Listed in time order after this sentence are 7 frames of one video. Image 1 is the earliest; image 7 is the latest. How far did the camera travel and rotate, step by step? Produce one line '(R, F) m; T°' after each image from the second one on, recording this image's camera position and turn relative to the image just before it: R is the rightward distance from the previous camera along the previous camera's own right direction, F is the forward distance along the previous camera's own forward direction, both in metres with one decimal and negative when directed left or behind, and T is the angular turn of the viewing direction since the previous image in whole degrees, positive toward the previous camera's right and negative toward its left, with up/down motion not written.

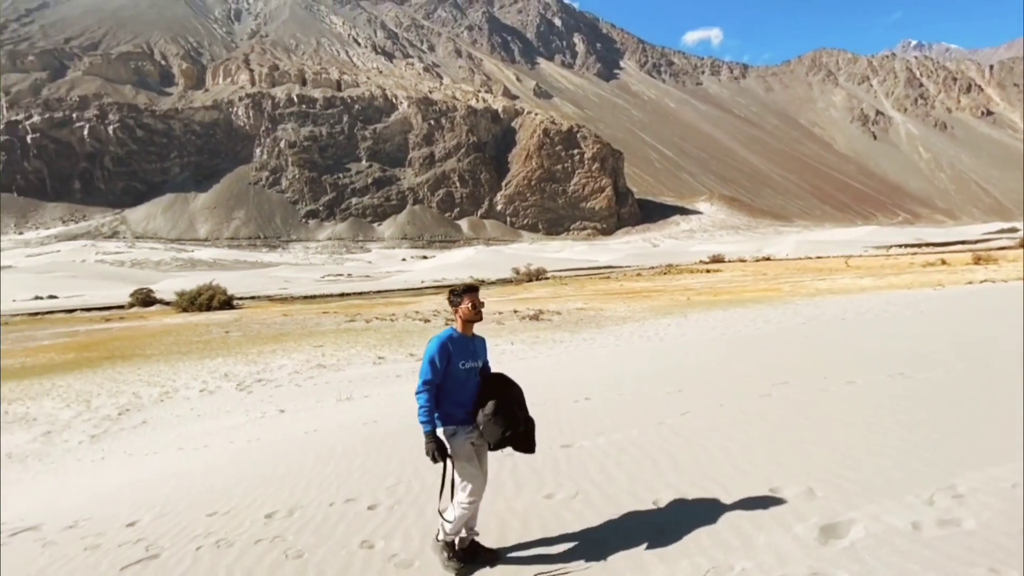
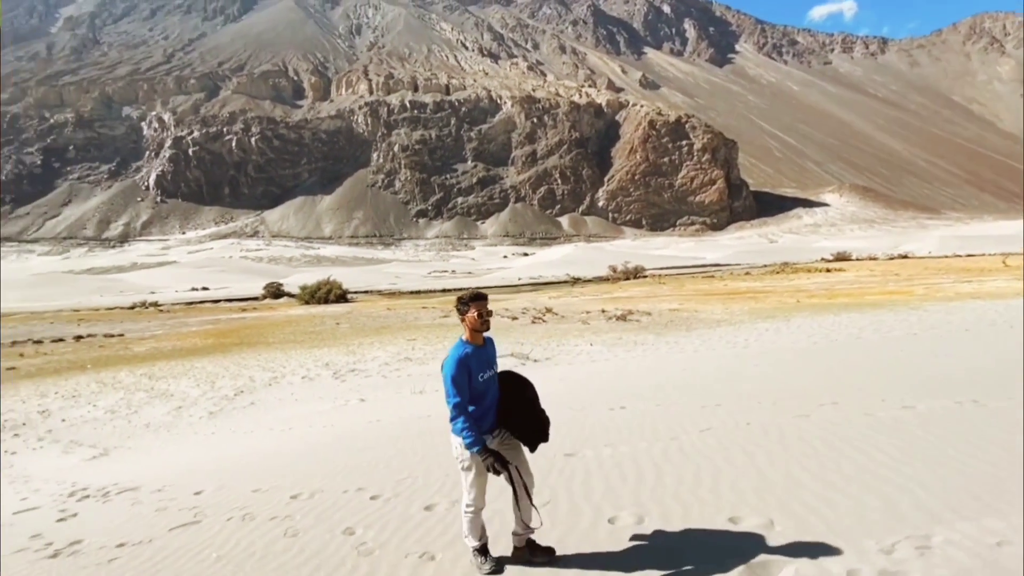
(+0.8, -0.1) m; -11°
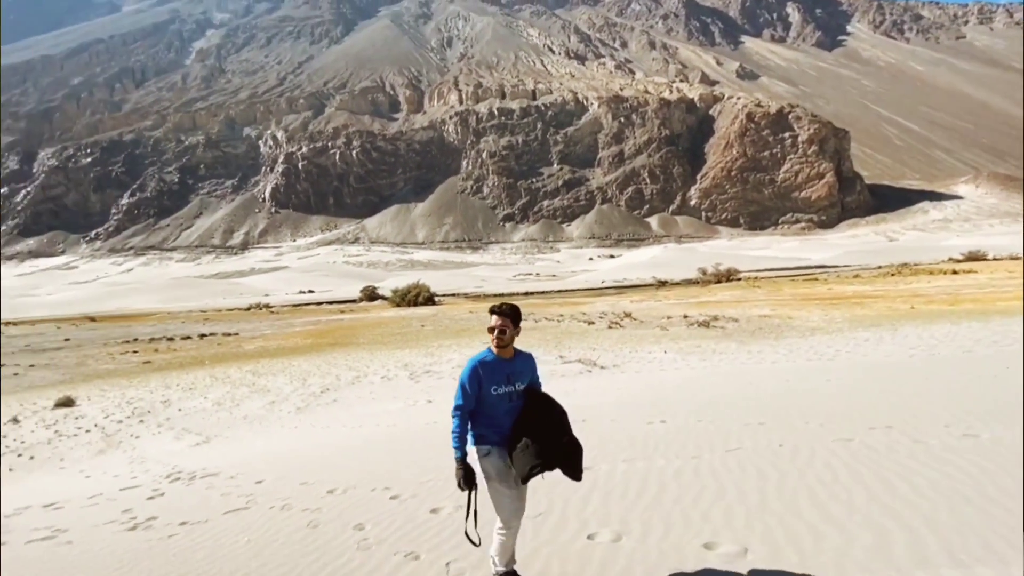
(+0.6, -0.1) m; -10°
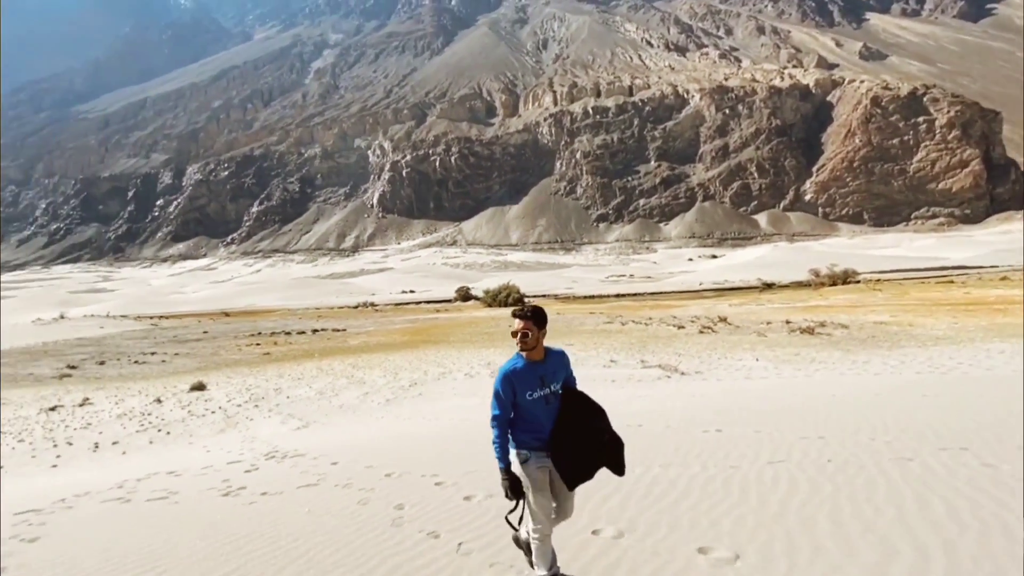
(+0.5, -0.2) m; -10°
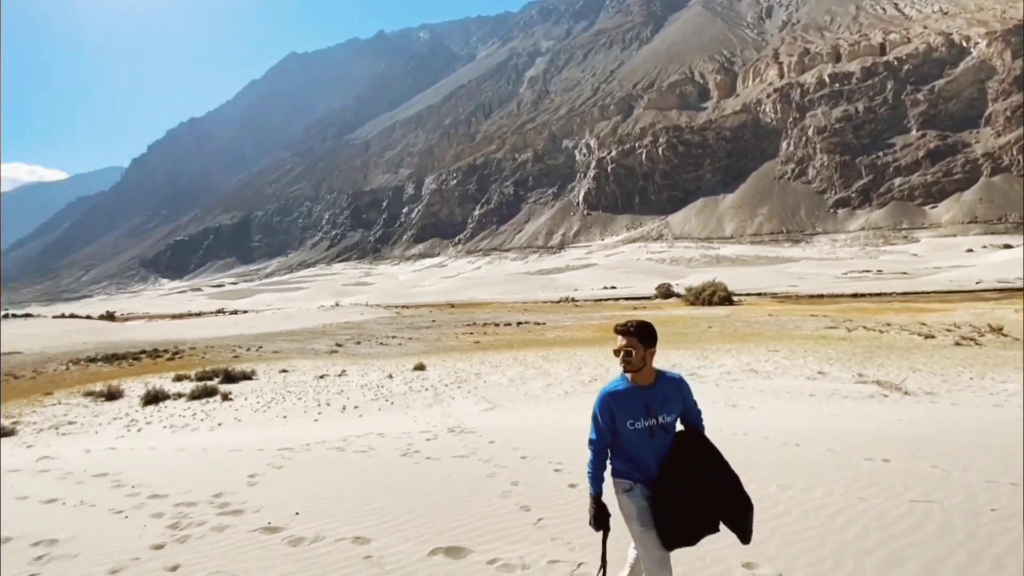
(+0.9, -0.3) m; -22°
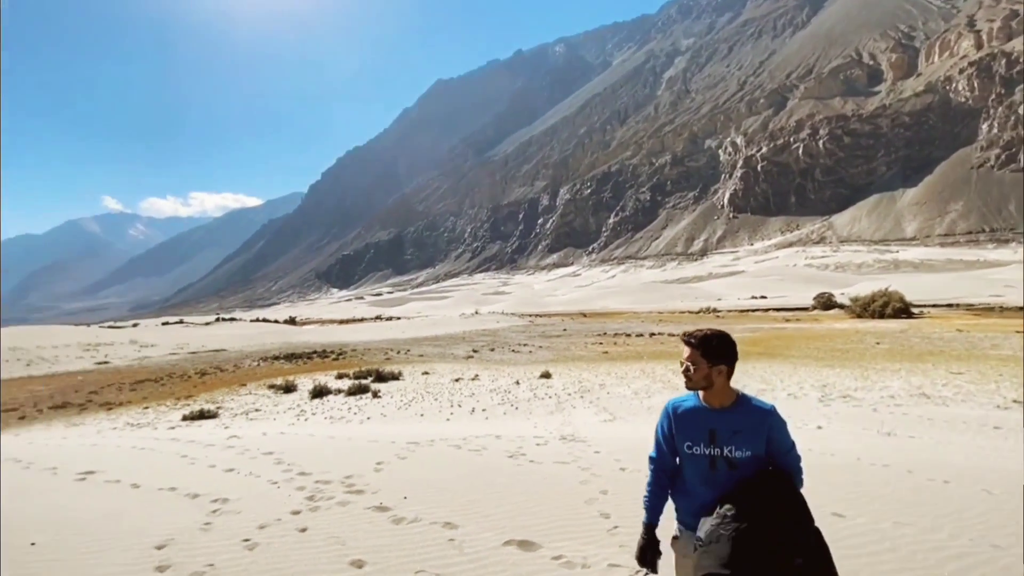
(+0.4, -0.2) m; -15°
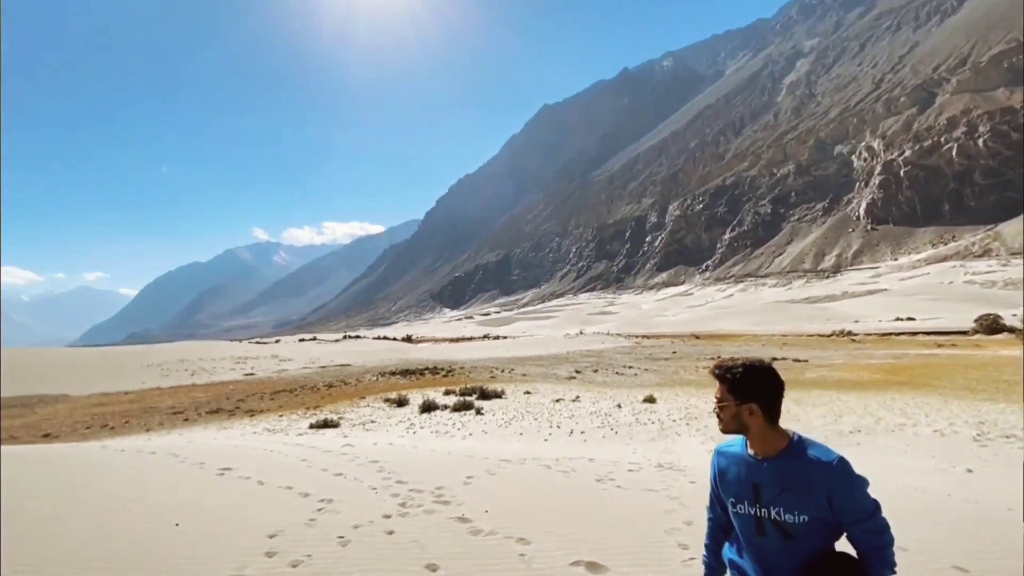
(+0.3, -0.1) m; -12°
